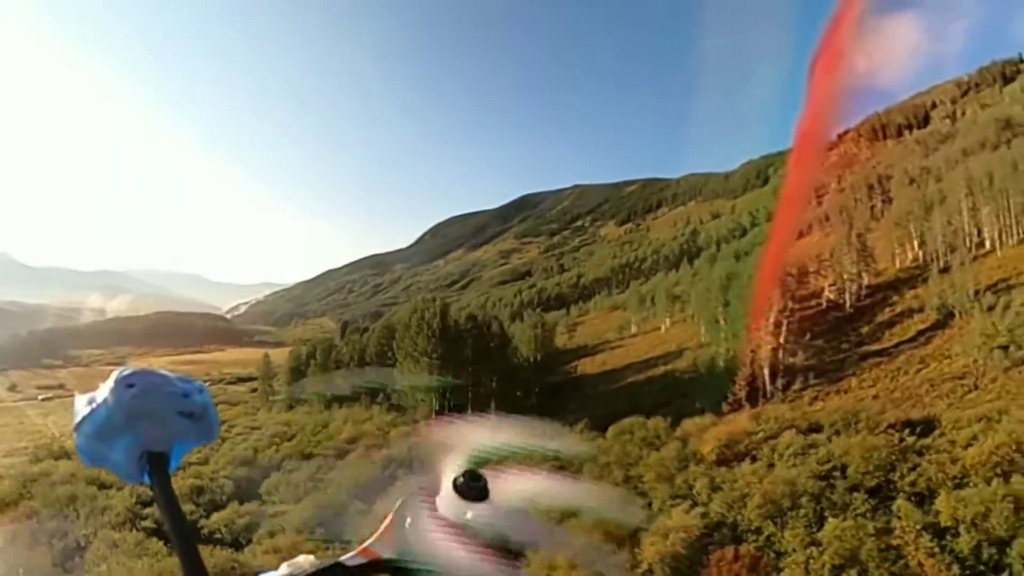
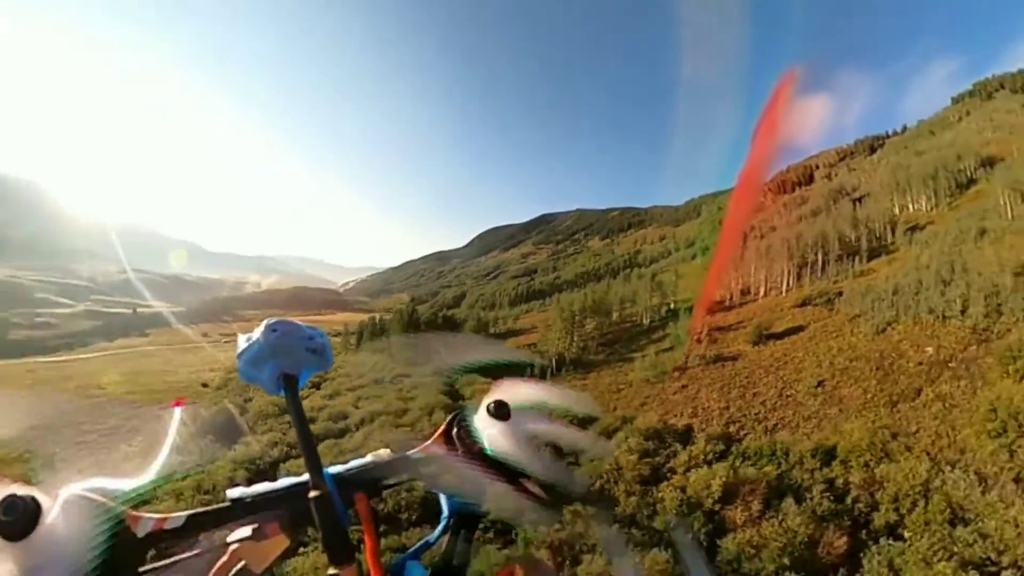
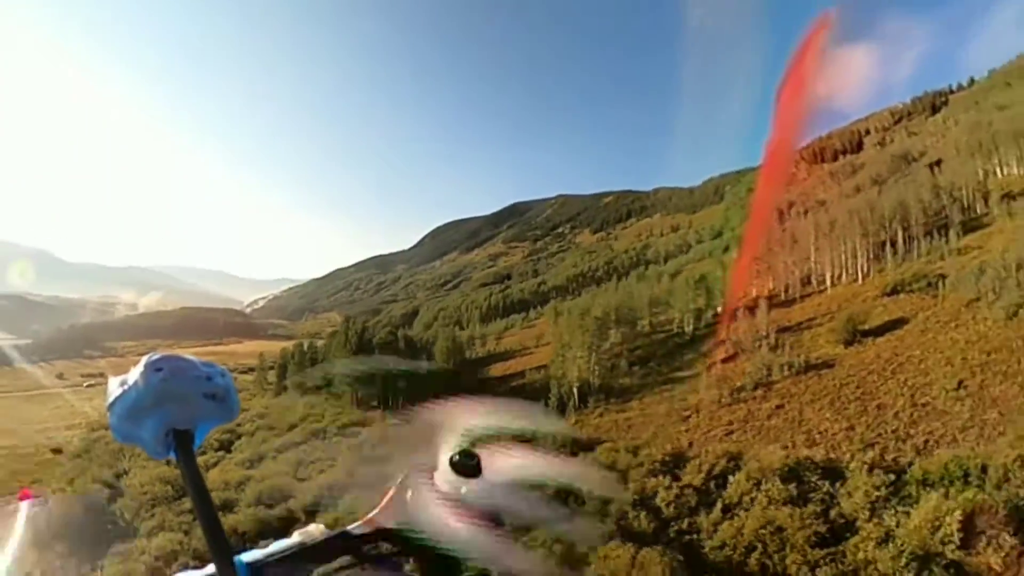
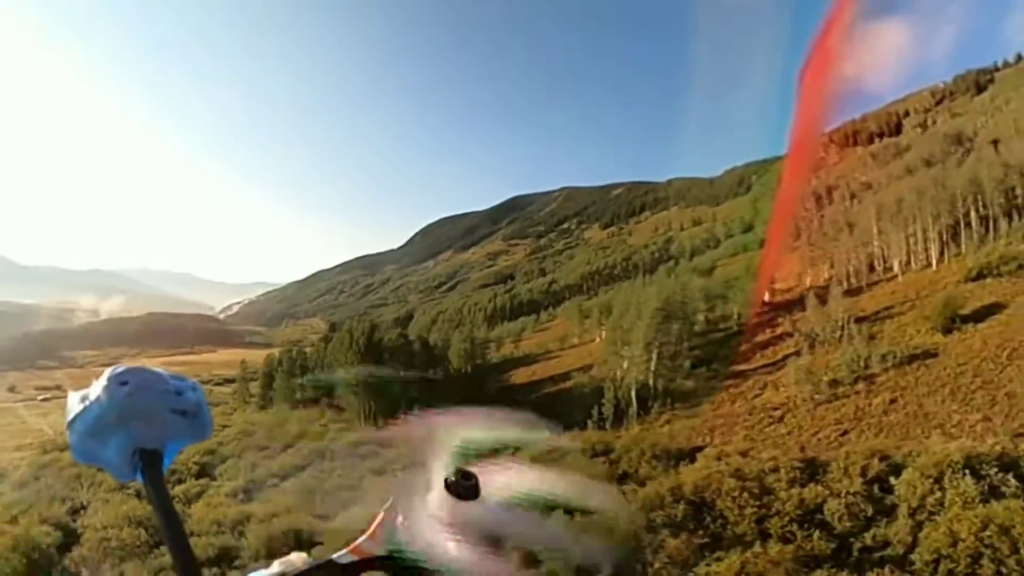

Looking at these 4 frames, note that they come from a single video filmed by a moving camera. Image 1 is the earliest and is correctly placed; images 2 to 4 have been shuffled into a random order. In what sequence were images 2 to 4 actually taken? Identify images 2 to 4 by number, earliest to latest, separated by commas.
4, 3, 2
